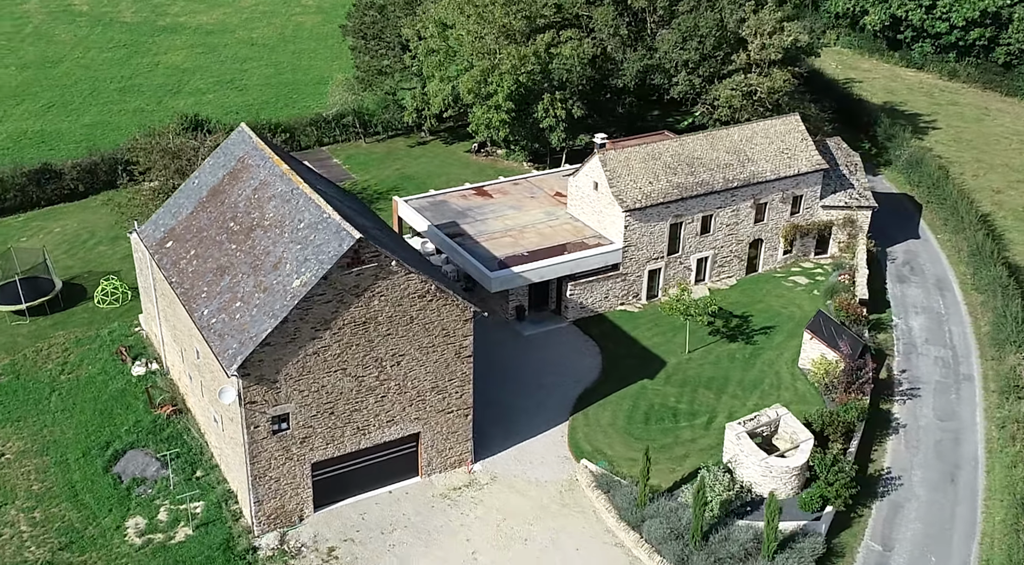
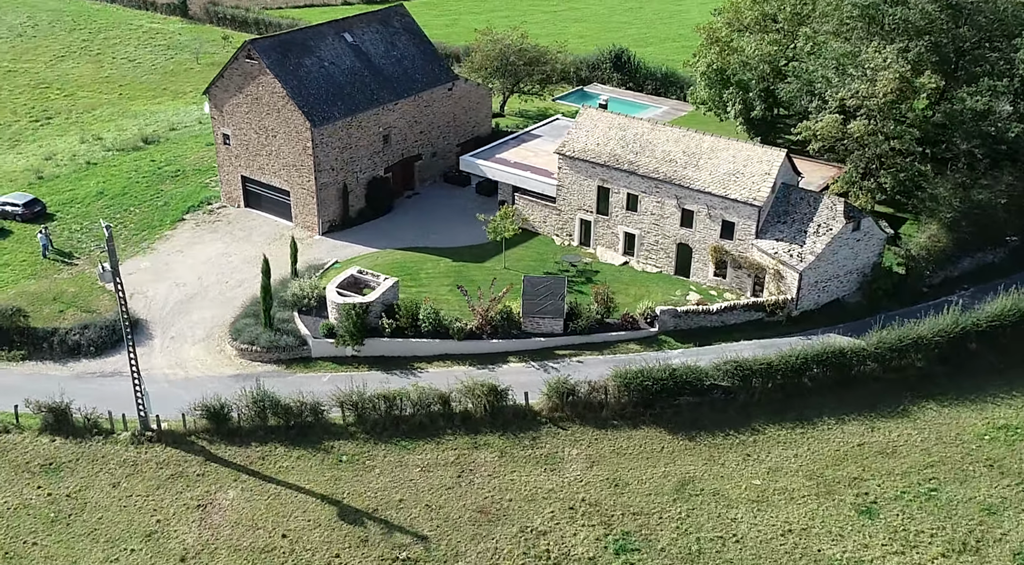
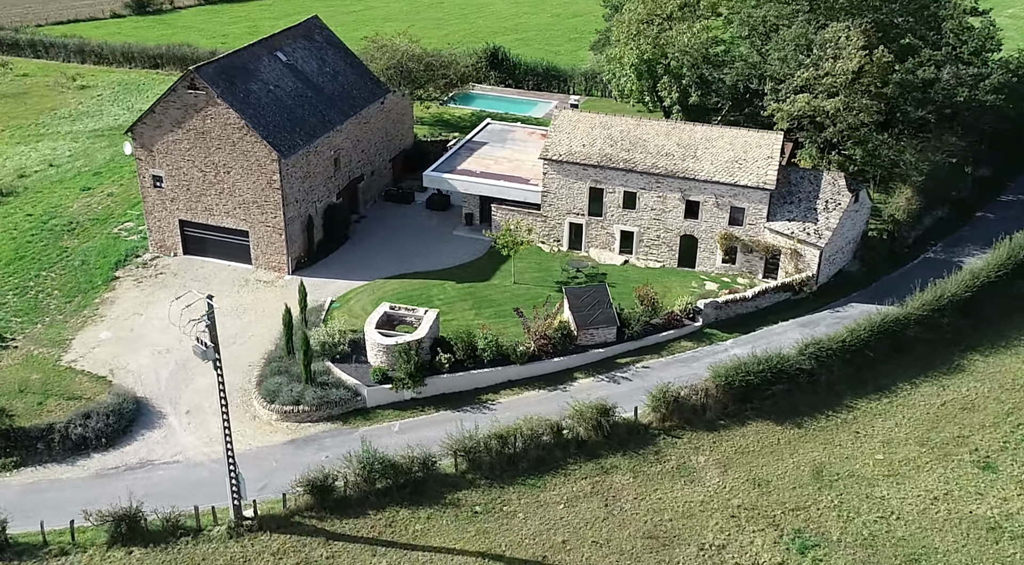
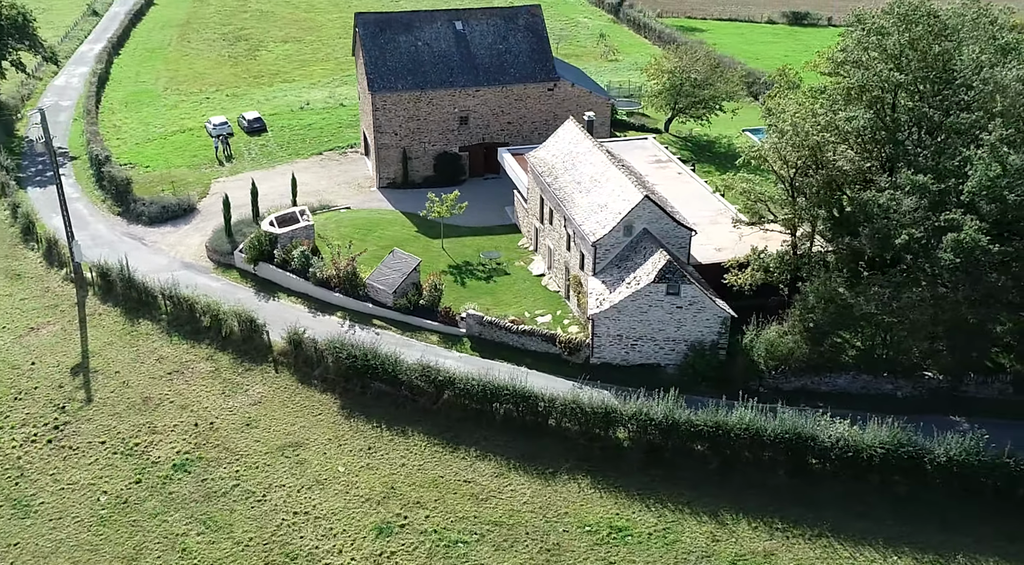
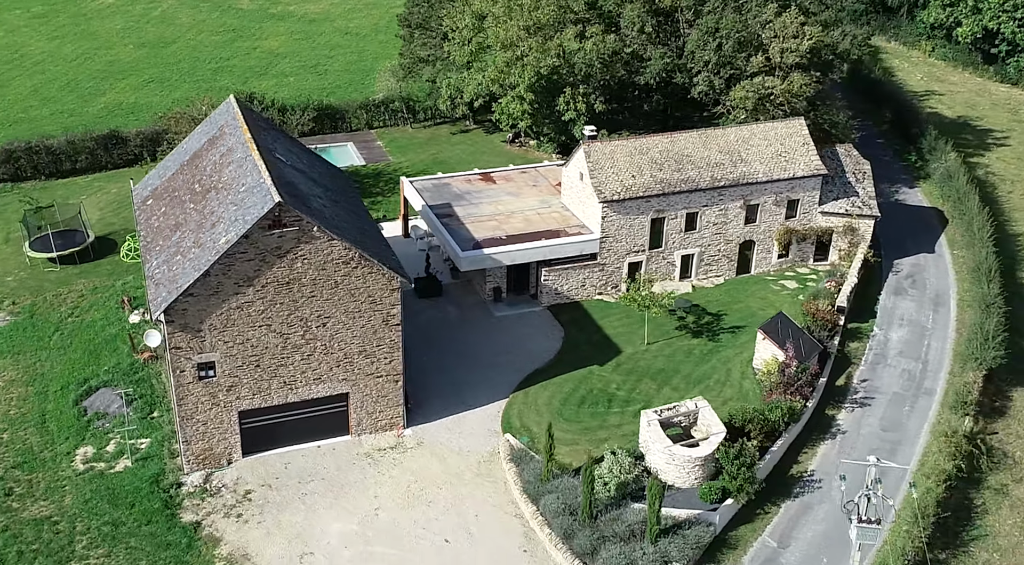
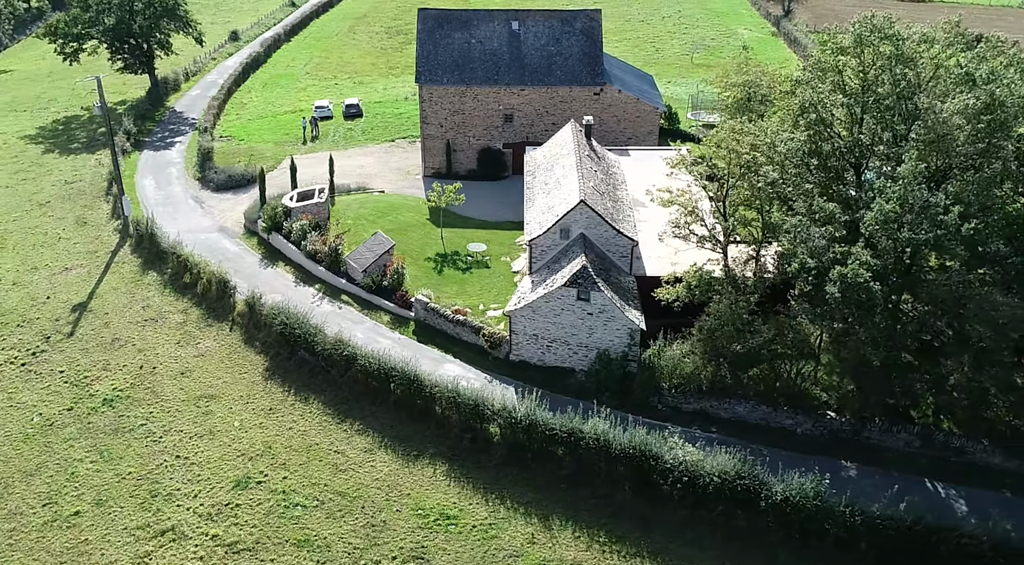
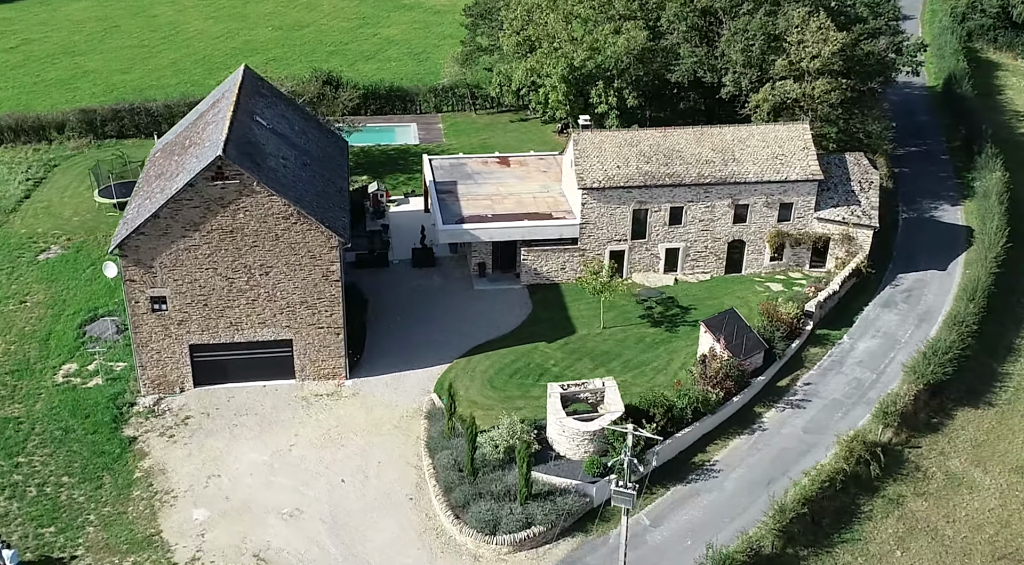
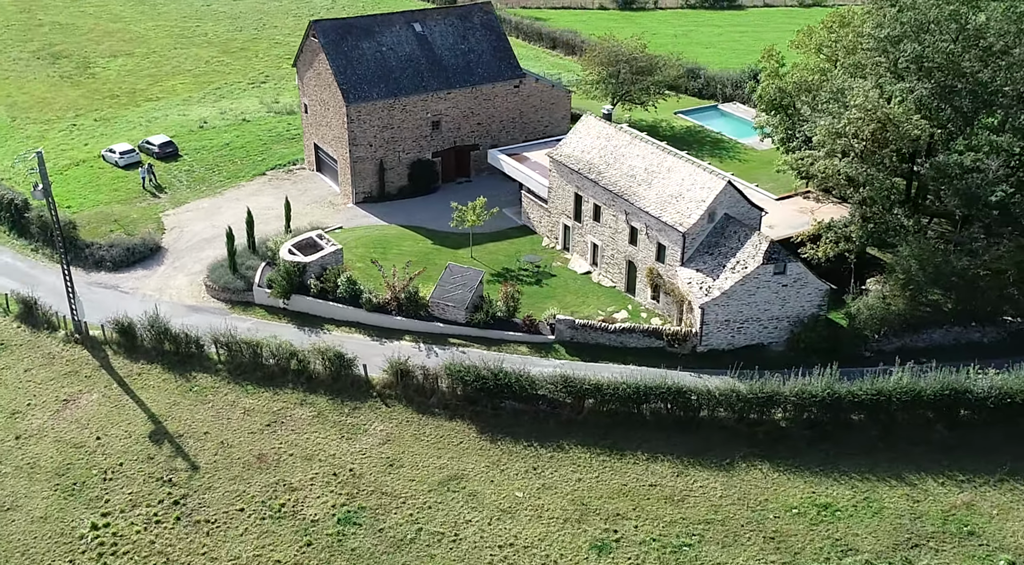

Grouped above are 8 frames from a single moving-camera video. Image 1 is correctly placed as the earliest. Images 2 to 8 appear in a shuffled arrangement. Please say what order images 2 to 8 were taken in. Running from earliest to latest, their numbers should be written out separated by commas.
5, 7, 3, 2, 8, 4, 6
